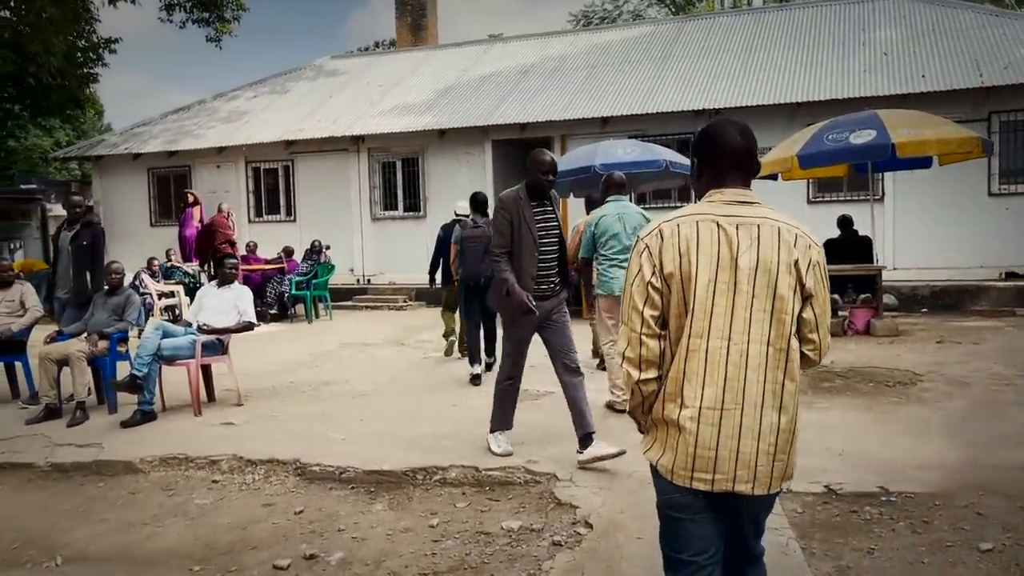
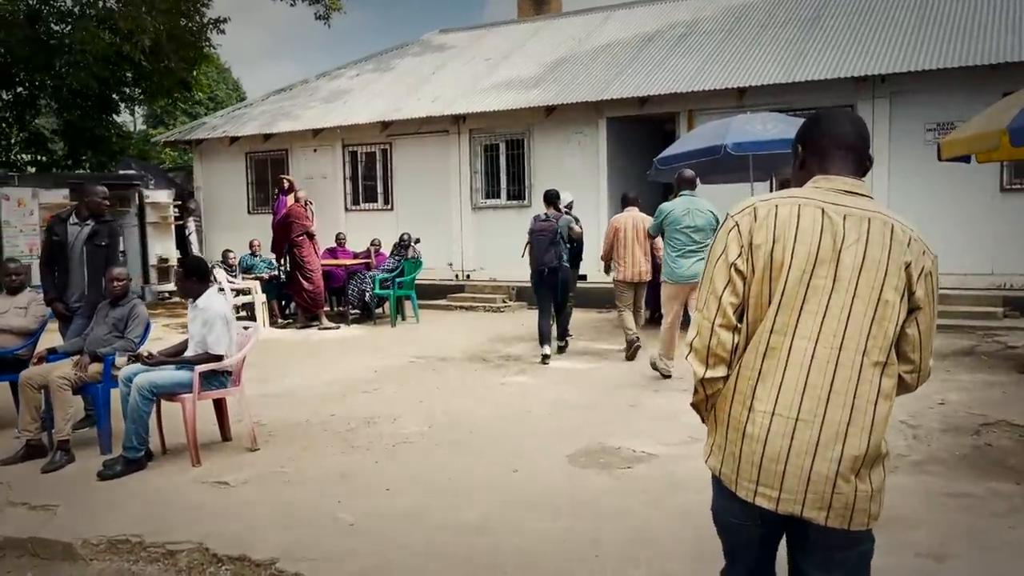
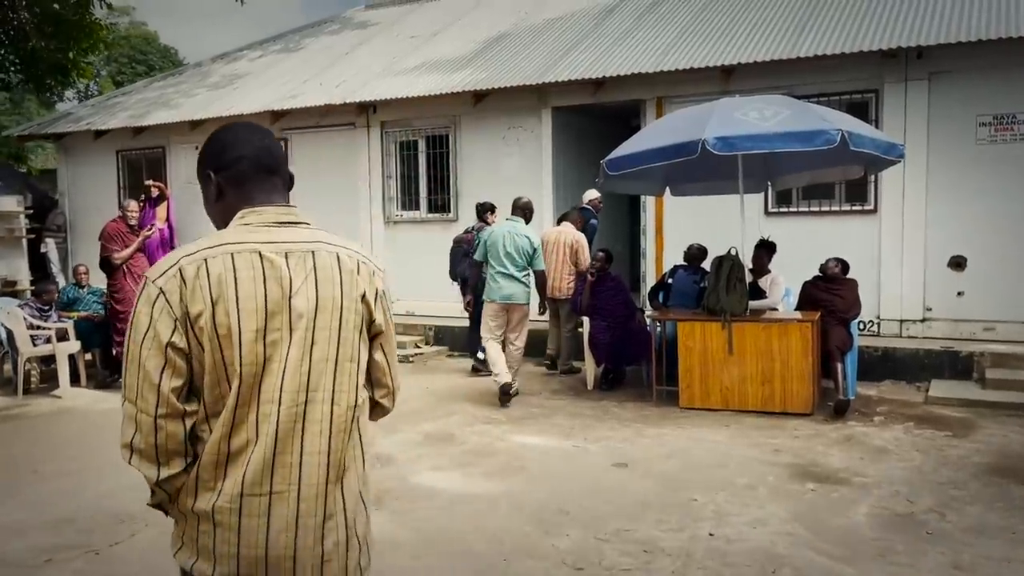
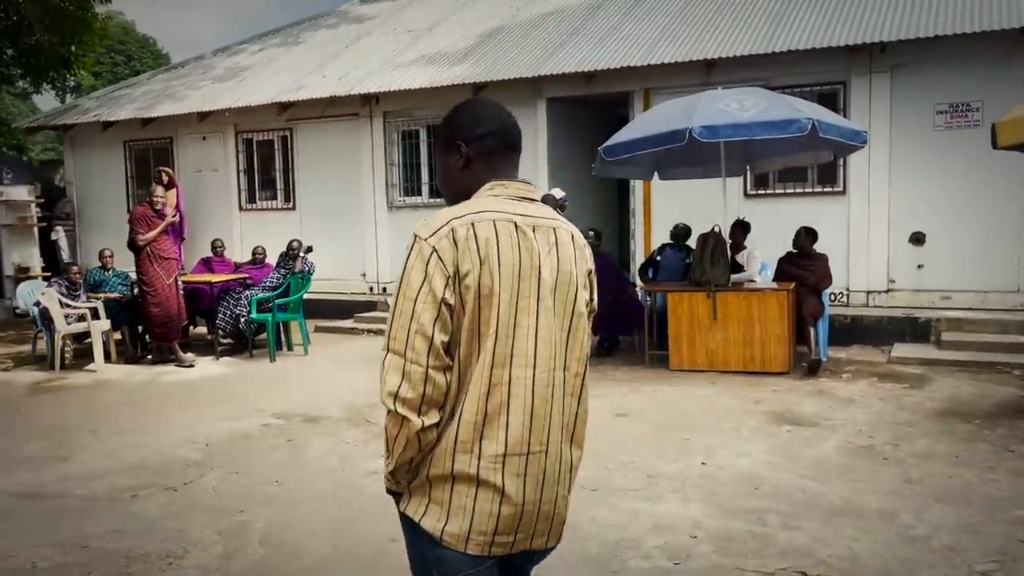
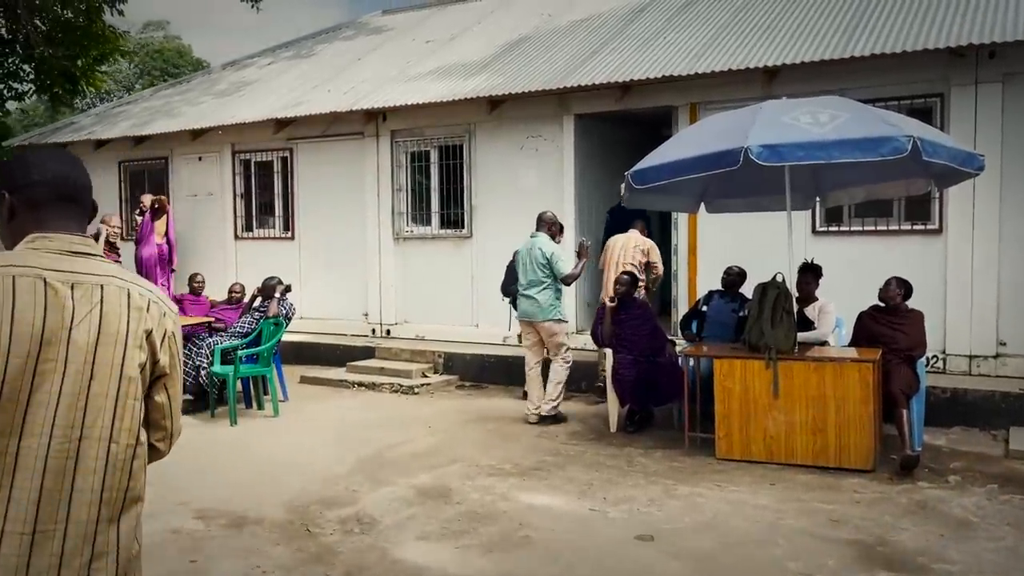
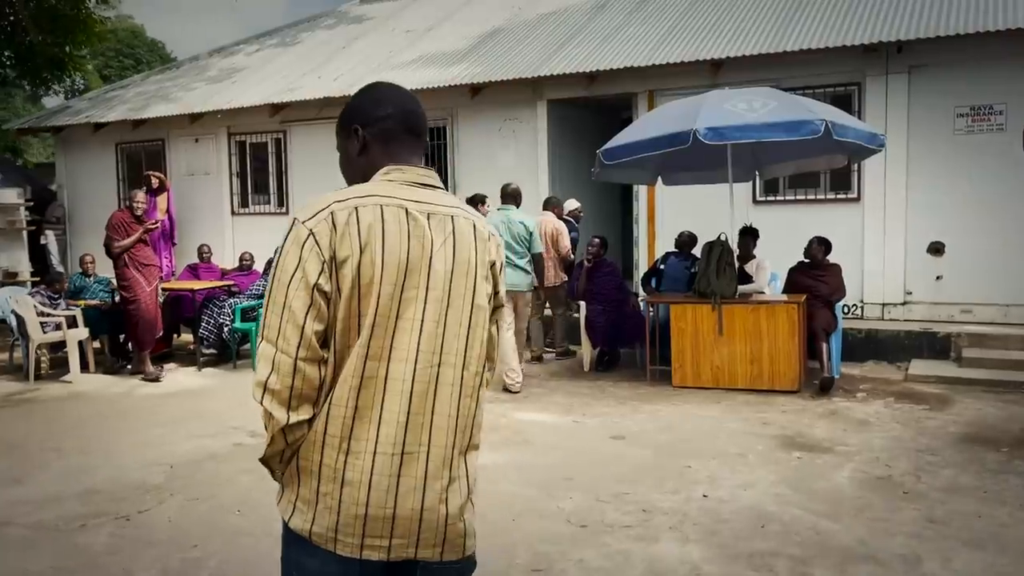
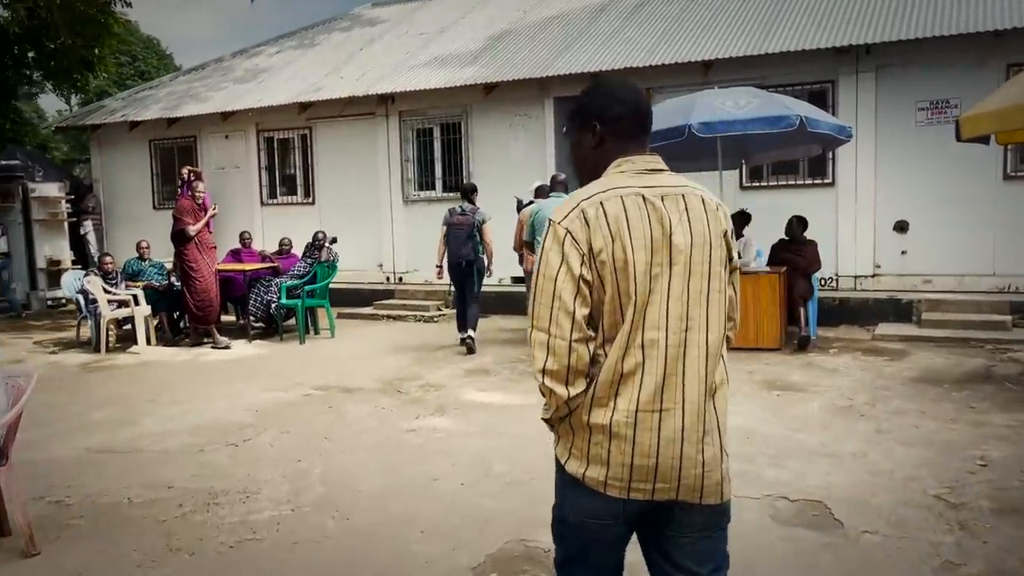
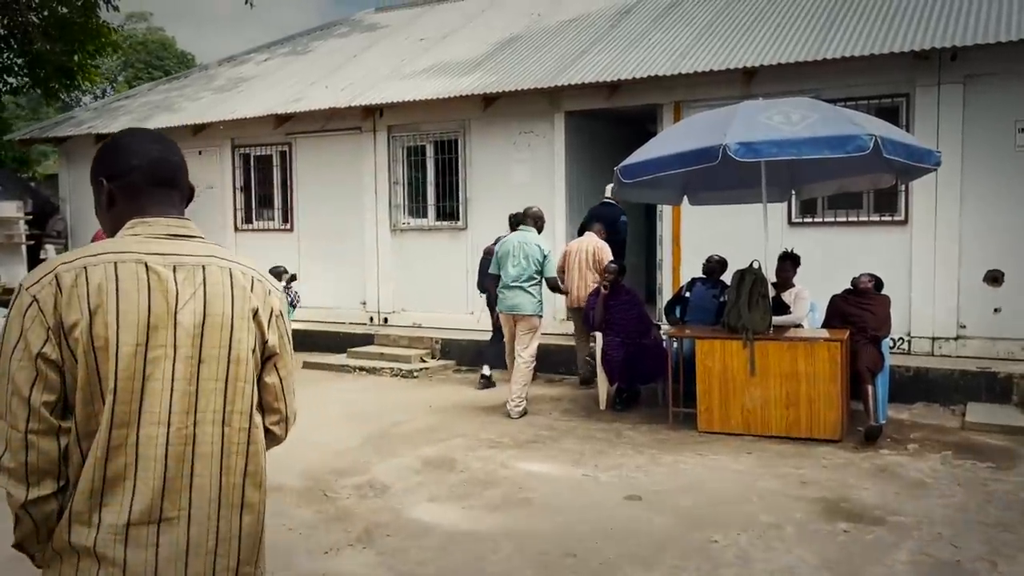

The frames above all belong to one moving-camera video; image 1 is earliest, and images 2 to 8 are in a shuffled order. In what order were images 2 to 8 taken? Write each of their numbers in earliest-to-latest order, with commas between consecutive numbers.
2, 7, 4, 6, 3, 8, 5
